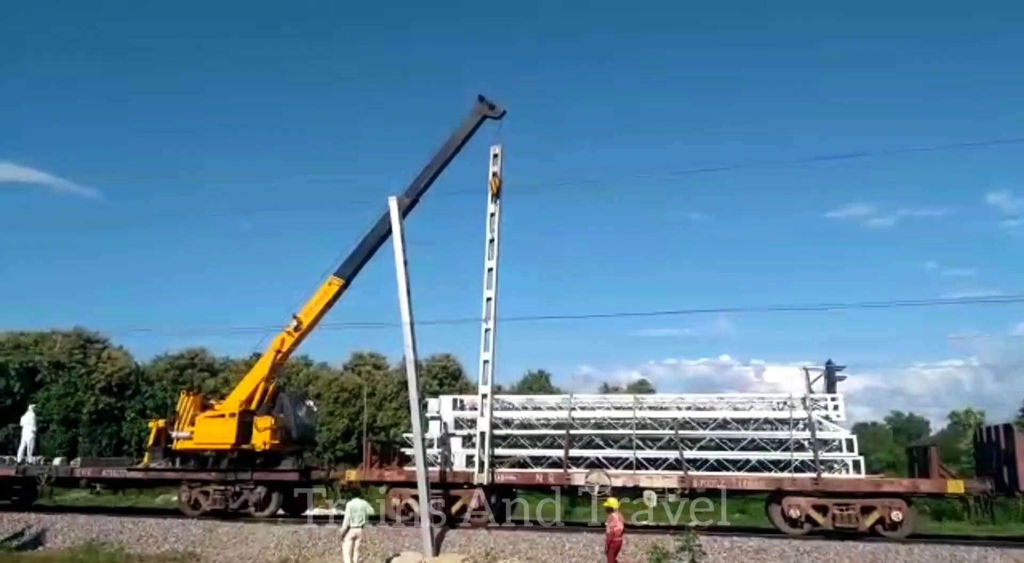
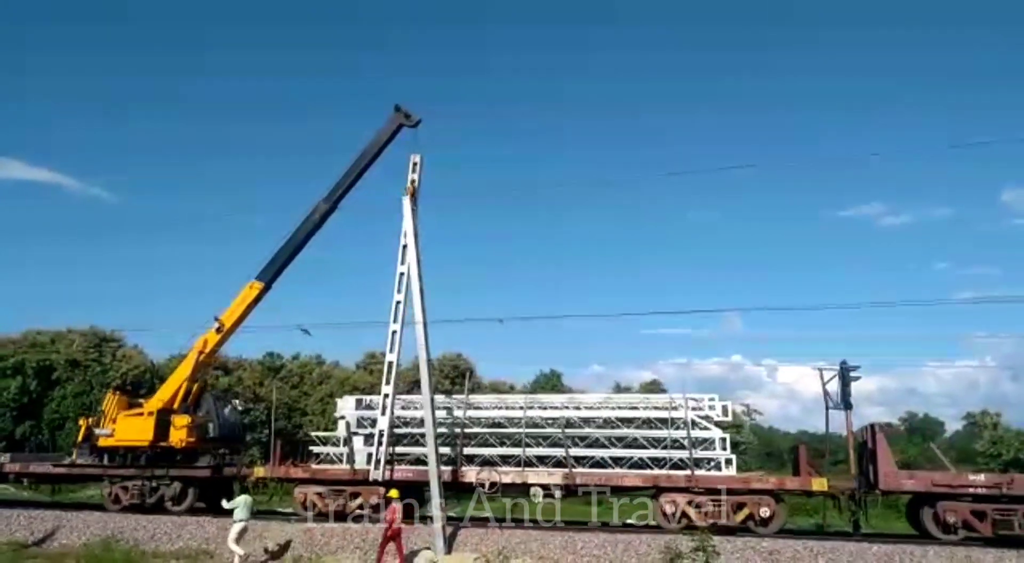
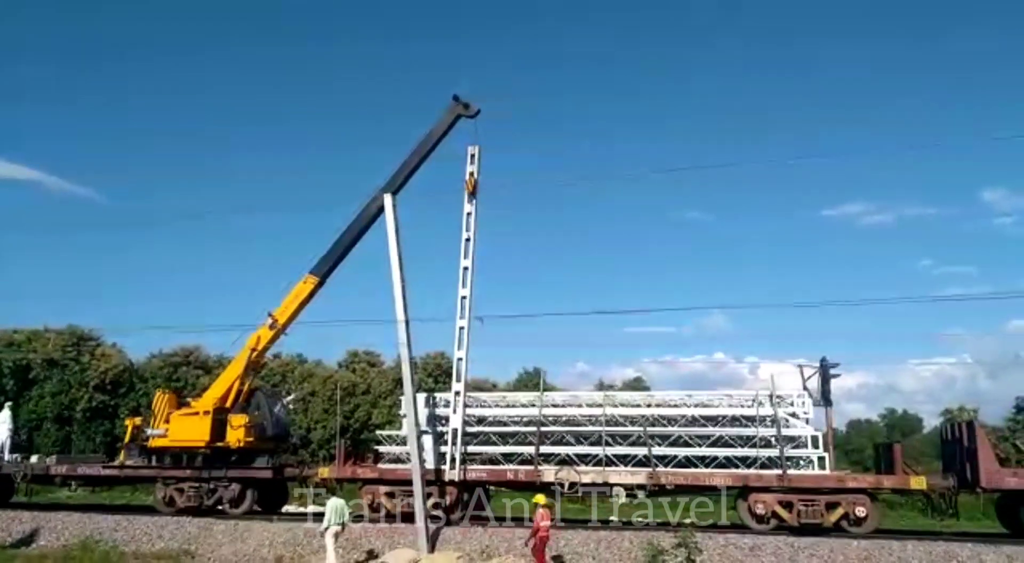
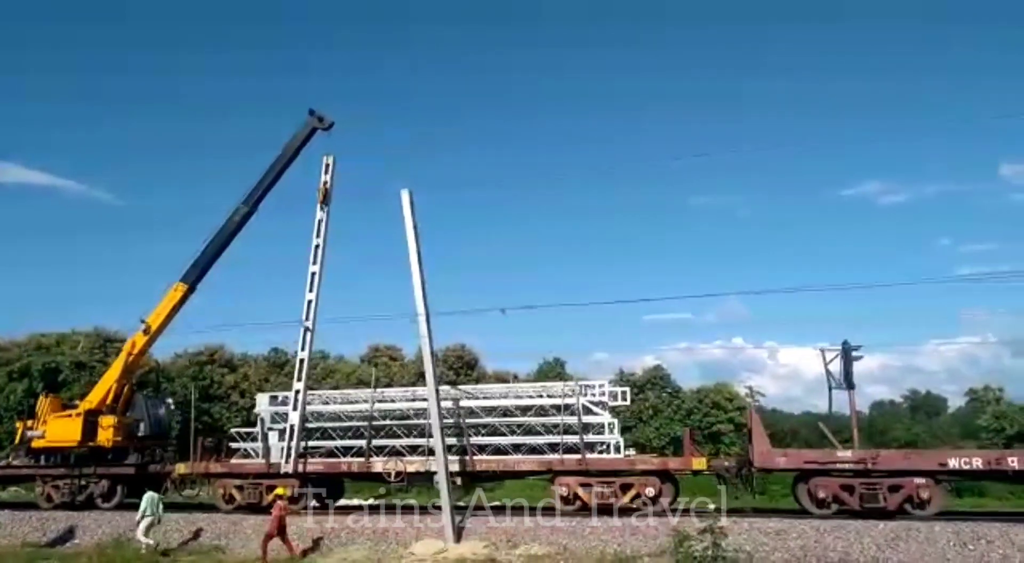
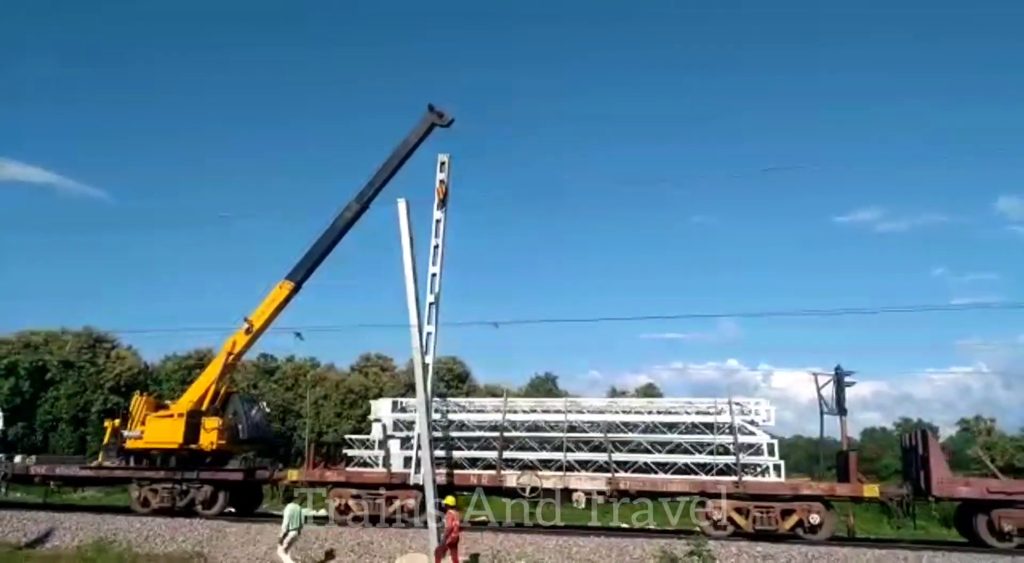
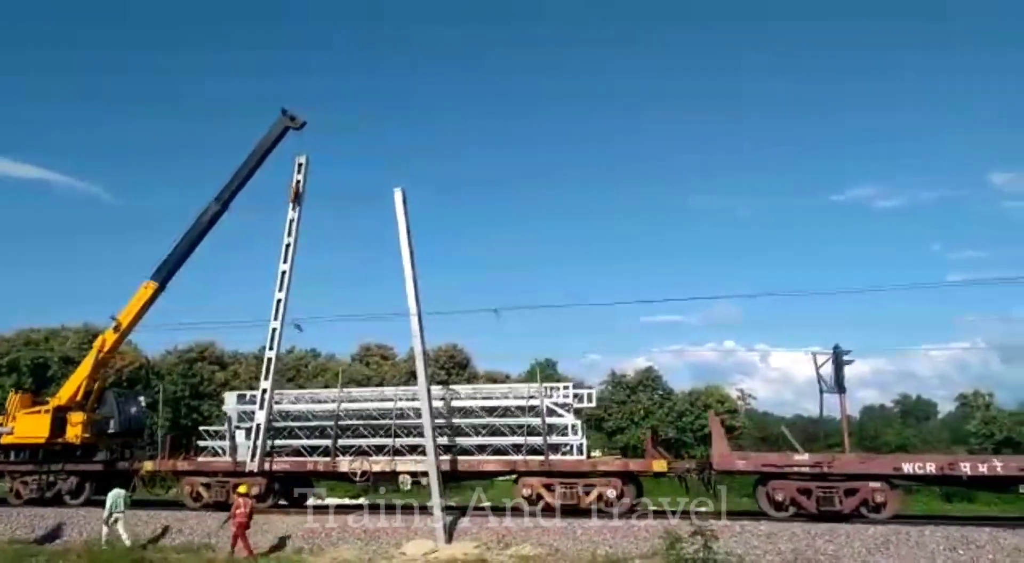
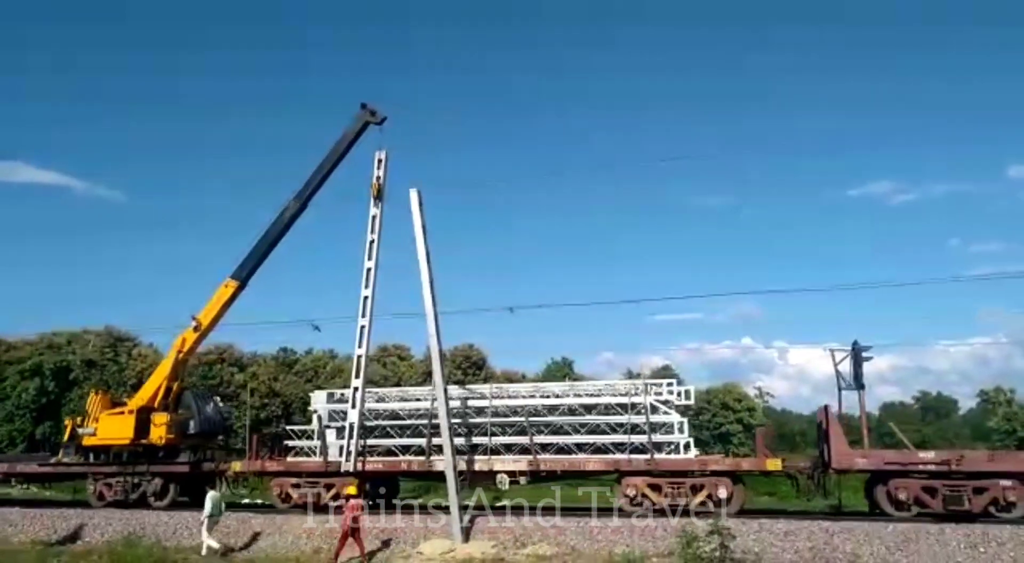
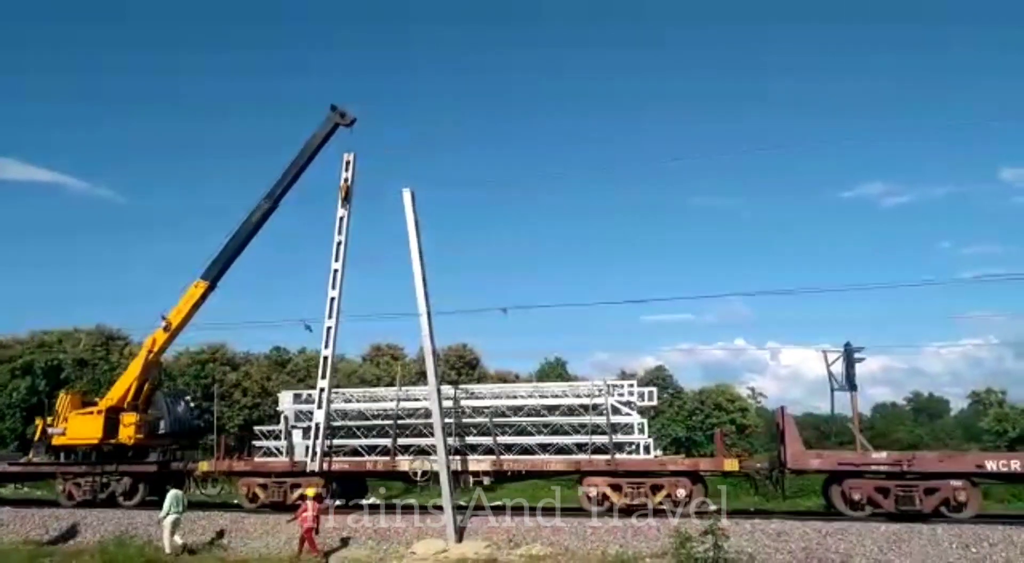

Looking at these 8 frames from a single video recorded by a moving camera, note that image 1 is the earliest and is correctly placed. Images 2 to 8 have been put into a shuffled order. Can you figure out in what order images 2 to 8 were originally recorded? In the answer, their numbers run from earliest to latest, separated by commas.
3, 5, 2, 7, 8, 4, 6
